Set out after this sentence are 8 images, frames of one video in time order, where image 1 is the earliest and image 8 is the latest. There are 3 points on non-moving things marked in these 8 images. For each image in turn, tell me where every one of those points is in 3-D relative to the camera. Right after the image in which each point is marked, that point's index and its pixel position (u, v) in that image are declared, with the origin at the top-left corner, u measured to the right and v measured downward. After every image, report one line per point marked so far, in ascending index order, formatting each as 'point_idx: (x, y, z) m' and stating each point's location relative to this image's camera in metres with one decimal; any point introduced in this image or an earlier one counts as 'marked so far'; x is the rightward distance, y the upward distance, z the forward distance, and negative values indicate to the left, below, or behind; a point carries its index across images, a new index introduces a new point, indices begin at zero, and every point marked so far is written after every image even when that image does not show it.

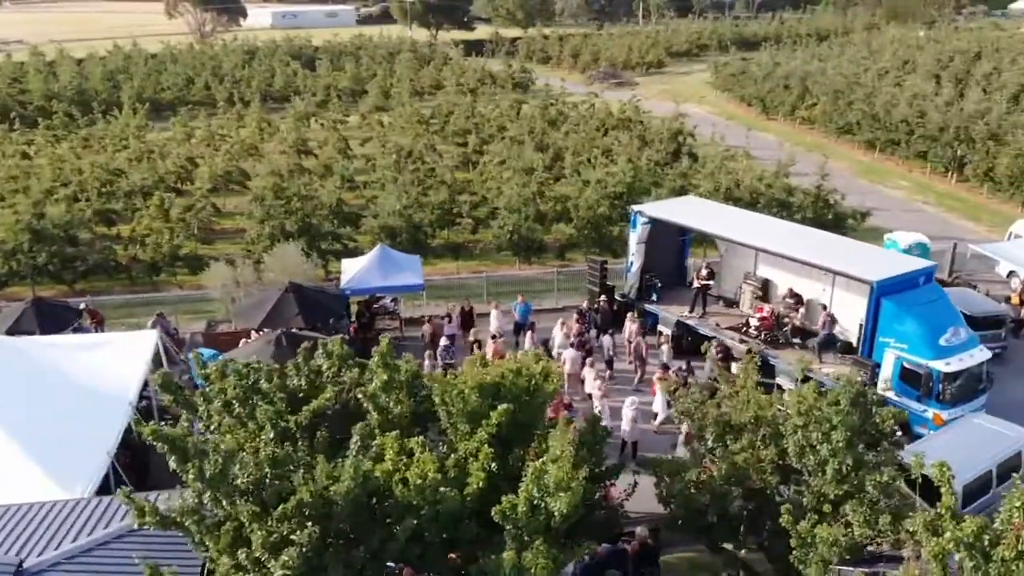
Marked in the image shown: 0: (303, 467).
0: (-2.1, -1.8, +9.4) m
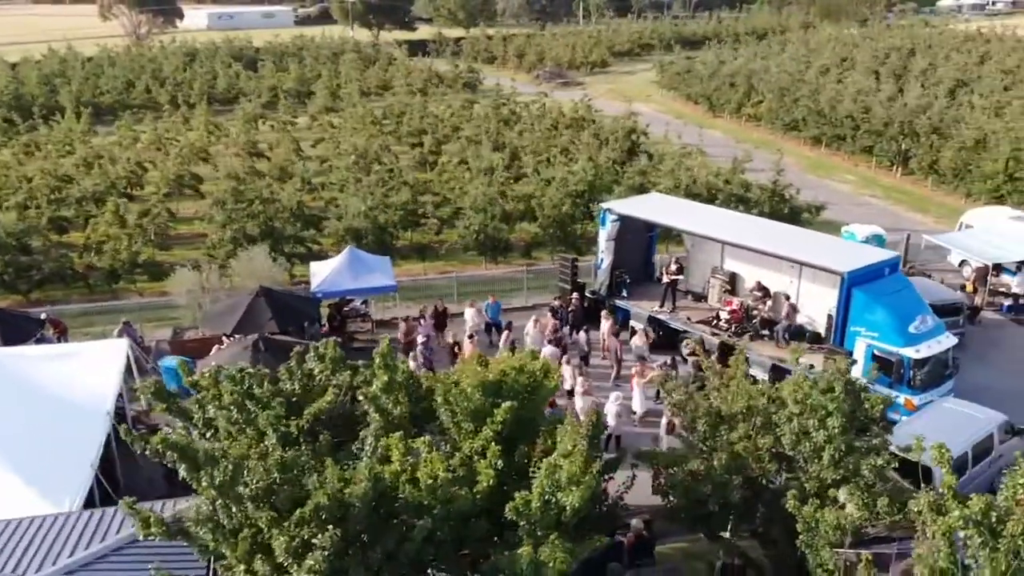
0: (-1.9, -1.8, +9.3) m
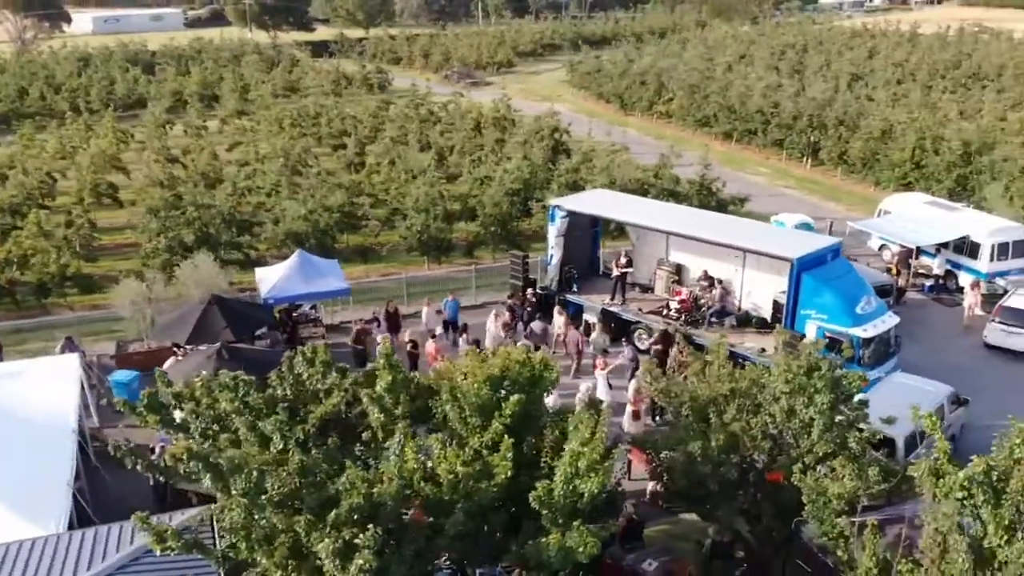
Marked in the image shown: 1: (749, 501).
0: (-1.7, -1.8, +9.2) m
1: (+2.9, -2.6, +11.4) m
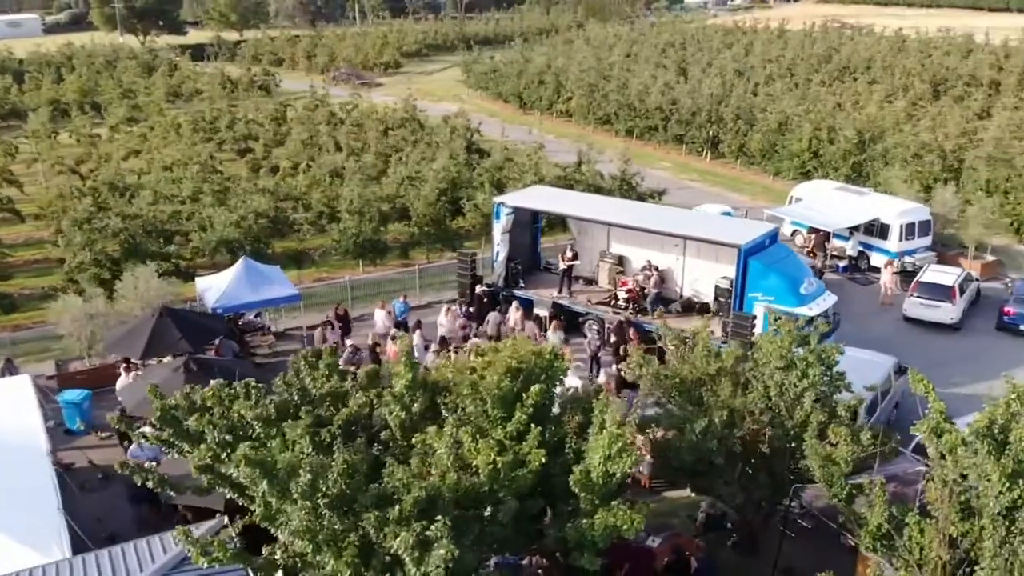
0: (-1.3, -1.8, +9.3) m
1: (+3.0, -2.4, +12.1) m
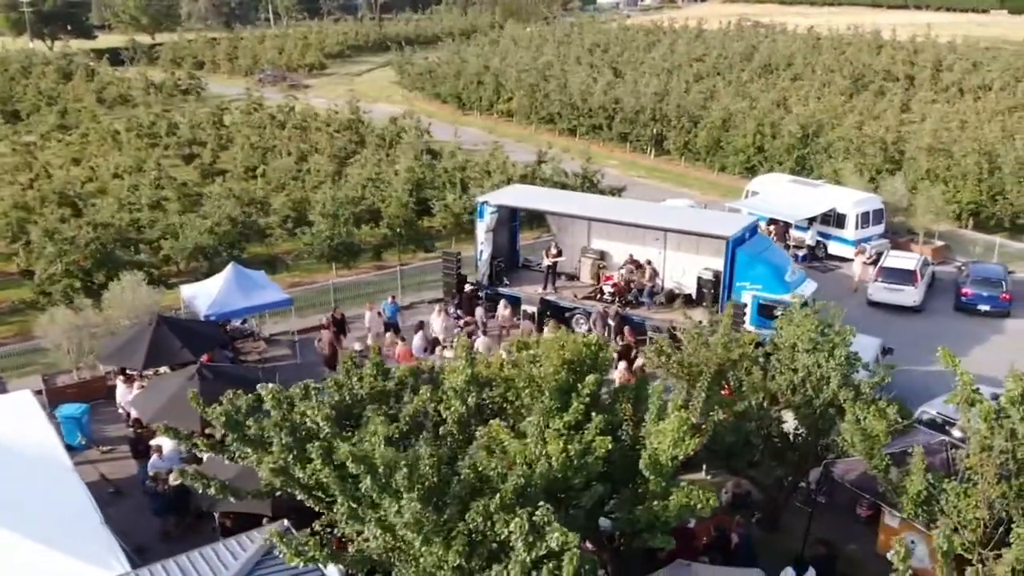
0: (-0.5, -1.8, +9.5) m
1: (+3.6, -2.2, +12.7) m
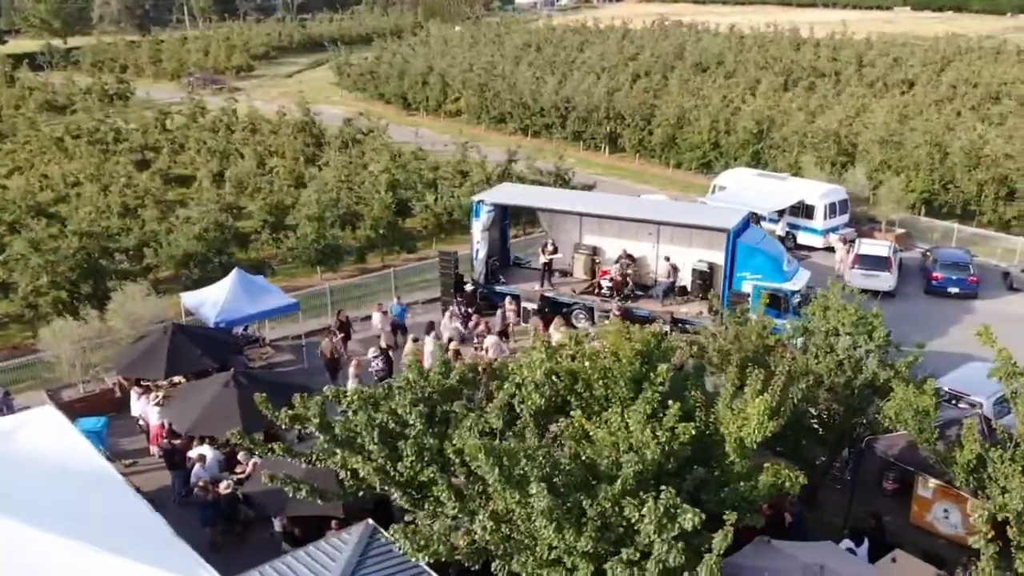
0: (+0.6, -1.8, +9.8) m
1: (+4.3, -2.0, +13.3) m
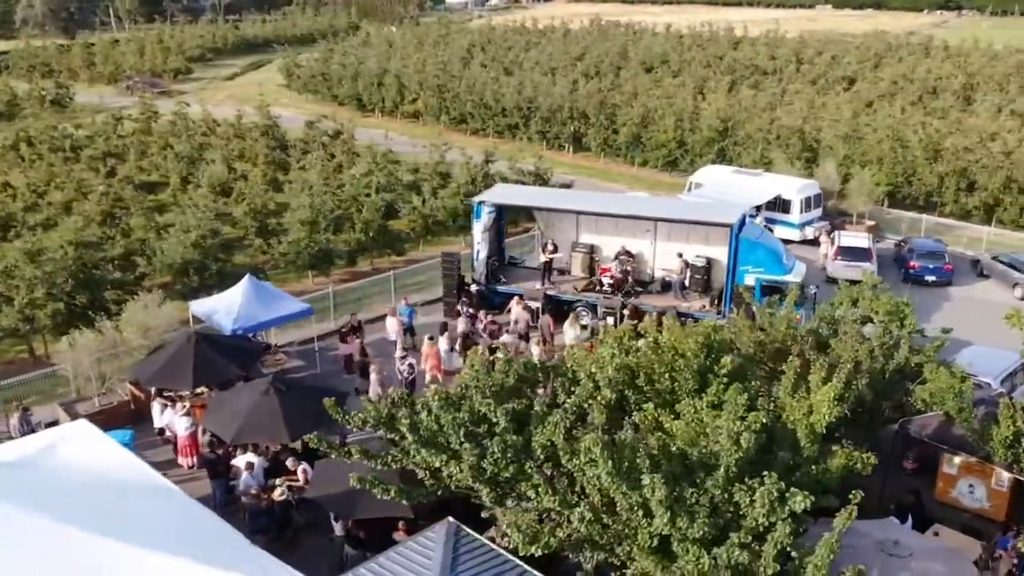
0: (+1.6, -1.7, +10.2) m
1: (+5.1, -1.9, +13.9) m
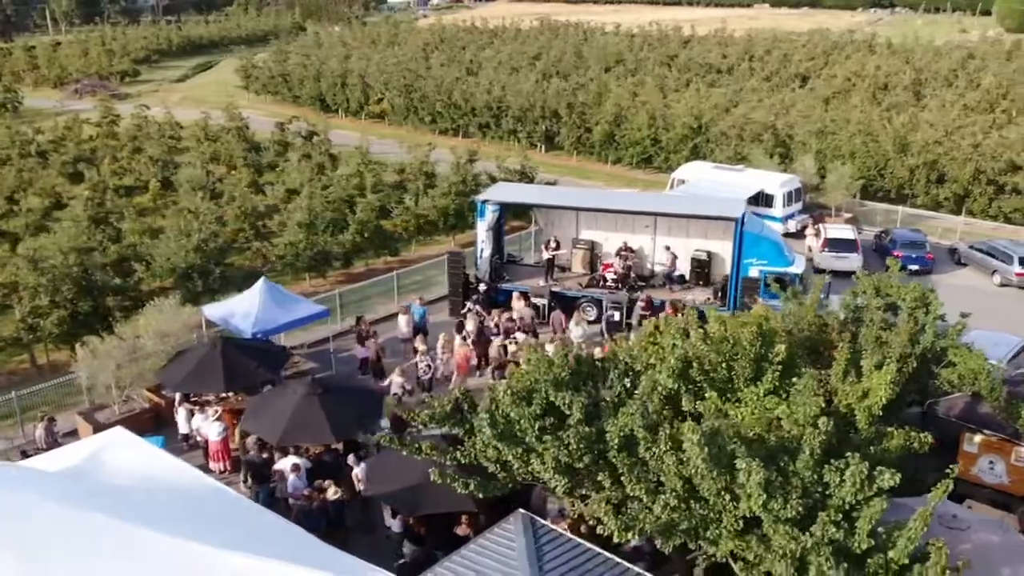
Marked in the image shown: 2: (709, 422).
0: (+2.5, -1.6, +10.5) m
1: (+5.7, -1.7, +14.5) m
2: (+2.1, -1.5, +10.4) m
